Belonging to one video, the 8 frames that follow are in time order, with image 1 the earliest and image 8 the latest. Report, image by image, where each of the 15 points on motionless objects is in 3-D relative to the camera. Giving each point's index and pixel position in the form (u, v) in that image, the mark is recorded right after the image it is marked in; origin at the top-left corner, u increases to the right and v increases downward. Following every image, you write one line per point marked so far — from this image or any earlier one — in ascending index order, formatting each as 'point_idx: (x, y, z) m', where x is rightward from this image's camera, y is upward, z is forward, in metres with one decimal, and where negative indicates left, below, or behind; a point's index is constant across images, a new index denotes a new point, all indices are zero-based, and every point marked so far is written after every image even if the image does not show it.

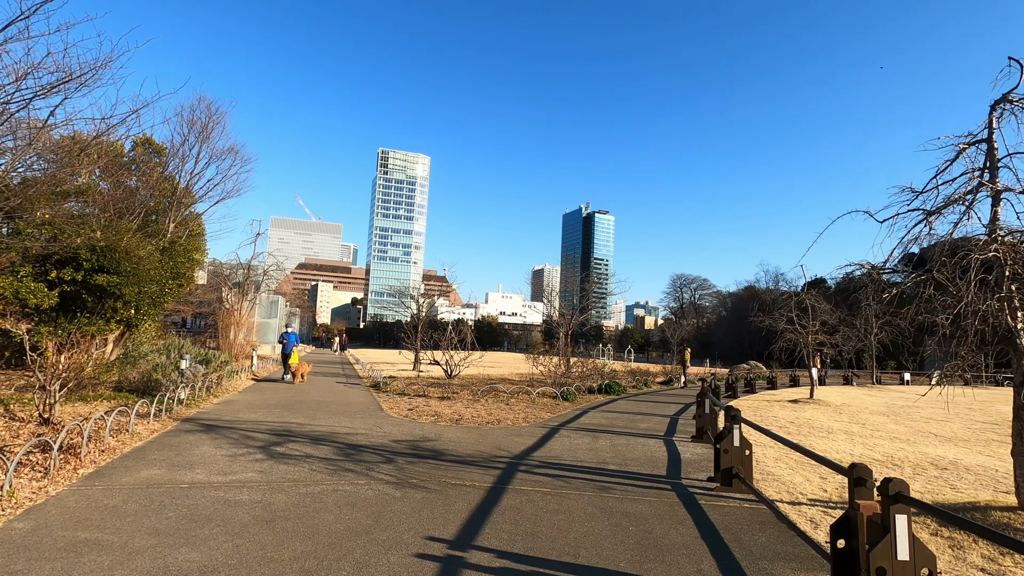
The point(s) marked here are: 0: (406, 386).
0: (-2.4, -2.3, +12.3) m
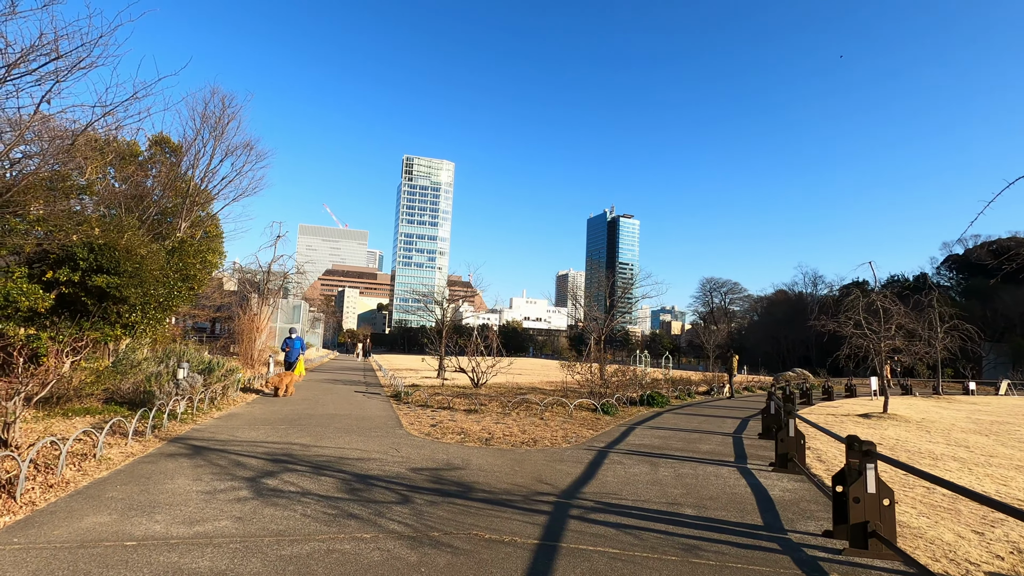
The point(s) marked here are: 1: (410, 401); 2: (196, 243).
0: (-1.7, -2.3, +11.3) m
1: (-2.0, -2.2, +10.6) m
2: (-8.0, +1.1, +13.5) m
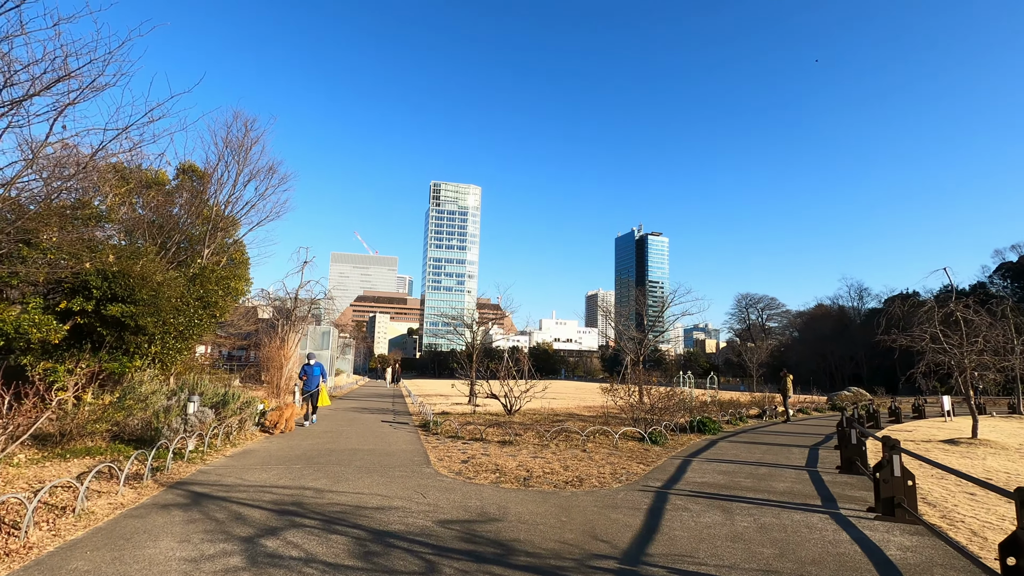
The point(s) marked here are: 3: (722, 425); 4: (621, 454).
0: (-1.0, -2.7, +10.5) m
1: (-1.3, -2.6, +9.8) m
2: (-7.2, +0.4, +13.2) m
3: (+4.7, -3.1, +12.0) m
4: (+1.6, -2.5, +8.0) m
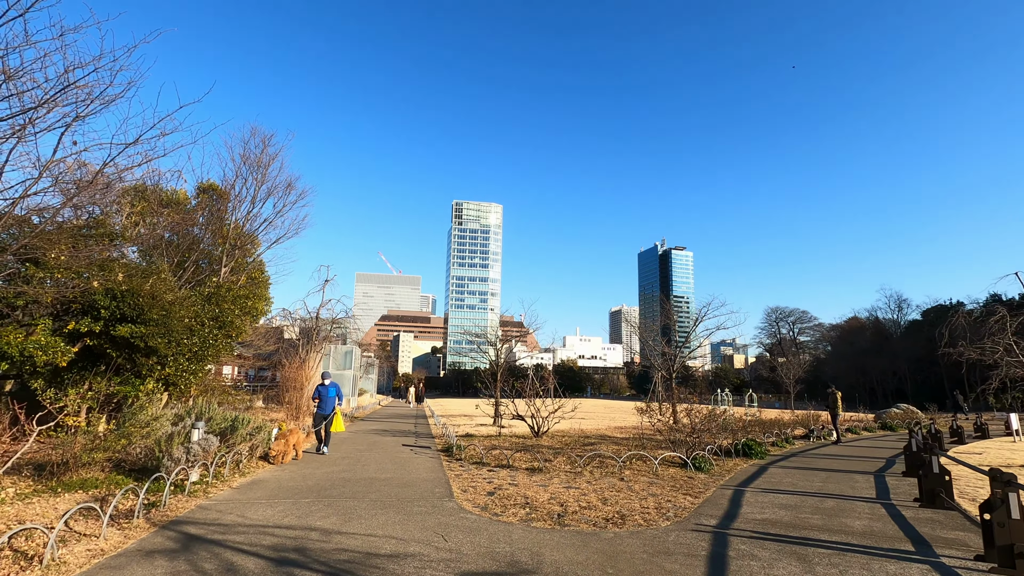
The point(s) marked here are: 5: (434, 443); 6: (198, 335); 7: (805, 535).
0: (-0.5, -3.0, +9.8) m
1: (-0.8, -2.9, +9.1) m
2: (-6.6, 0.0, +12.9) m
3: (+5.3, -3.3, +11.1) m
4: (+2.0, -2.6, +7.2) m
5: (-1.7, -3.3, +11.5) m
6: (-6.0, -0.9, +10.1) m
7: (+2.7, -2.2, +4.9) m
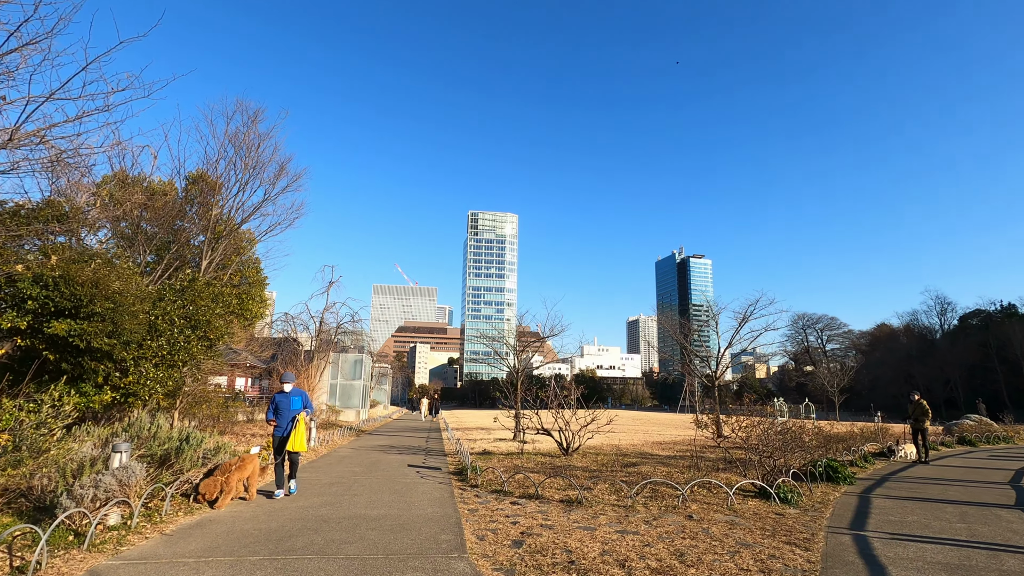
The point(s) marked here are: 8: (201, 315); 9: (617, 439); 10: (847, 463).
0: (-0.1, -2.8, +8.0) m
1: (-0.4, -2.7, +7.4) m
2: (-6.1, 0.0, +11.3) m
3: (+5.8, -3.1, +9.1) m
4: (+2.4, -2.4, +5.3) m
5: (-1.2, -3.2, +9.7) m
6: (-5.6, -0.8, +8.5) m
7: (+2.9, -1.9, +3.0) m
8: (-5.5, -0.5, +9.5) m
9: (+2.5, -3.6, +12.9) m
10: (+5.9, -3.1, +9.4) m
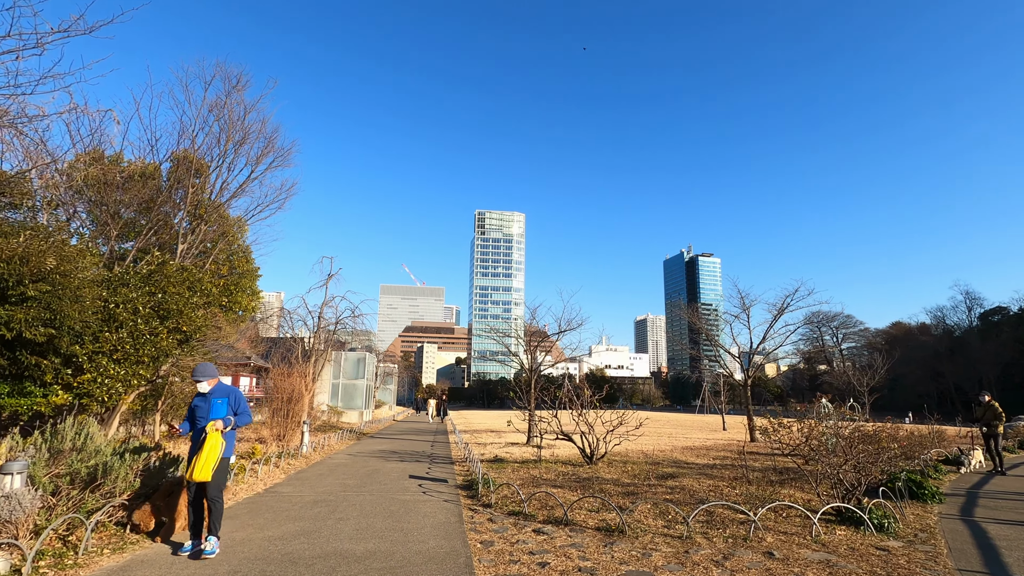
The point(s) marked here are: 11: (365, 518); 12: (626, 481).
0: (+0.2, -2.5, +6.7) m
1: (-0.2, -2.4, +6.1) m
2: (-5.9, +0.3, +10.1) m
3: (+6.0, -2.8, +7.8) m
4: (+2.6, -2.1, +4.0) m
5: (-0.9, -2.9, +8.5) m
6: (-5.3, -0.5, +7.3) m
7: (+3.1, -1.6, +1.7) m
8: (-5.2, -0.2, +8.2) m
9: (+2.8, -3.4, +11.6) m
10: (+6.1, -2.8, +8.1) m
11: (-1.5, -2.3, +5.5) m
12: (+1.6, -2.7, +7.5) m
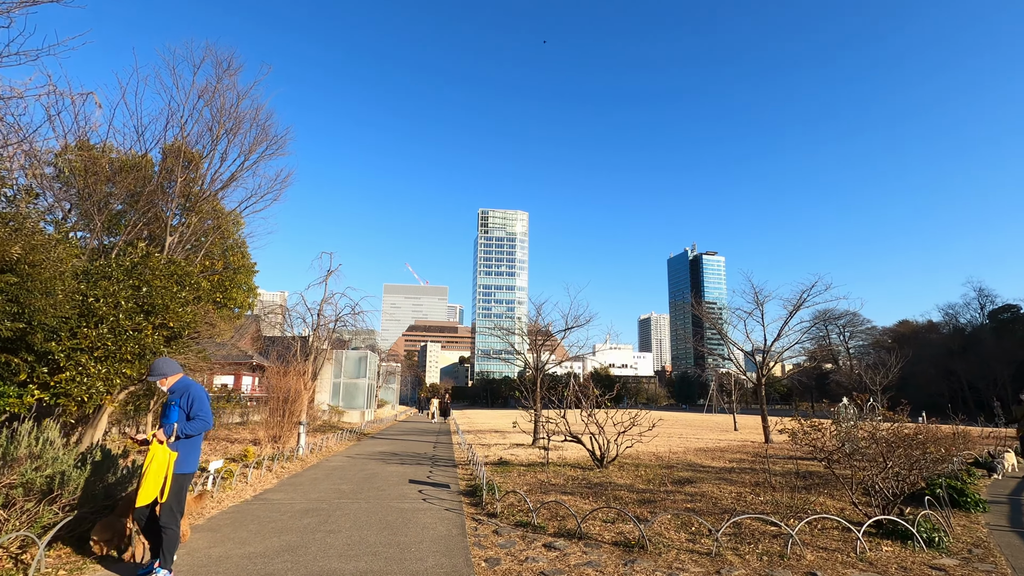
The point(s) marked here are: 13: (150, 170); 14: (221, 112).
0: (+0.3, -2.4, +6.2) m
1: (-0.1, -2.3, +5.6) m
2: (-5.8, +0.4, +9.6) m
3: (+6.1, -2.7, +7.2) m
4: (+2.6, -2.0, +3.5) m
5: (-0.8, -2.8, +8.0) m
6: (-5.2, -0.4, +6.8) m
7: (+3.1, -1.5, +1.2) m
8: (-5.1, -0.1, +7.8) m
9: (+2.9, -3.3, +11.1) m
10: (+6.2, -2.7, +7.5) m
11: (-1.4, -2.3, +5.0) m
12: (+1.7, -2.6, +7.0) m
13: (-6.5, +2.1, +9.7) m
14: (-5.4, +3.3, +9.9) m
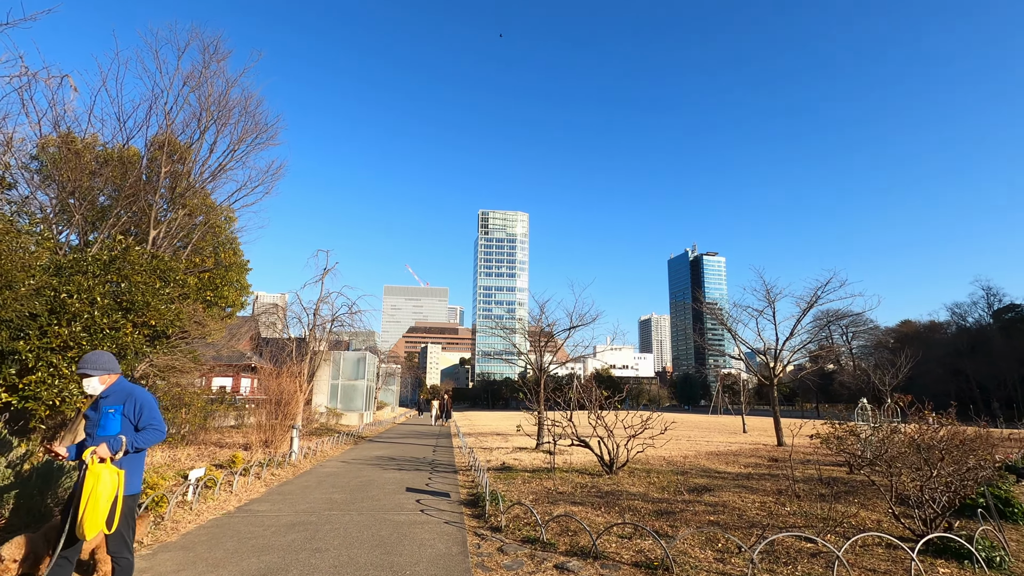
0: (+0.3, -2.4, +5.7) m
1: (-0.1, -2.3, +5.1) m
2: (-5.7, +0.4, +9.1) m
3: (+6.2, -2.6, +6.7) m
4: (+2.7, -1.9, +3.0) m
5: (-0.8, -2.8, +7.5) m
6: (-5.2, -0.4, +6.3) m
7: (+3.2, -1.4, +0.7) m
8: (-5.1, -0.1, +7.3) m
9: (+3.0, -3.2, +10.6) m
10: (+6.3, -2.6, +7.0) m
11: (-1.4, -2.2, +4.5) m
12: (+1.8, -2.5, +6.5) m
13: (-6.5, +2.2, +9.2) m
14: (-5.3, +3.3, +9.4) m
